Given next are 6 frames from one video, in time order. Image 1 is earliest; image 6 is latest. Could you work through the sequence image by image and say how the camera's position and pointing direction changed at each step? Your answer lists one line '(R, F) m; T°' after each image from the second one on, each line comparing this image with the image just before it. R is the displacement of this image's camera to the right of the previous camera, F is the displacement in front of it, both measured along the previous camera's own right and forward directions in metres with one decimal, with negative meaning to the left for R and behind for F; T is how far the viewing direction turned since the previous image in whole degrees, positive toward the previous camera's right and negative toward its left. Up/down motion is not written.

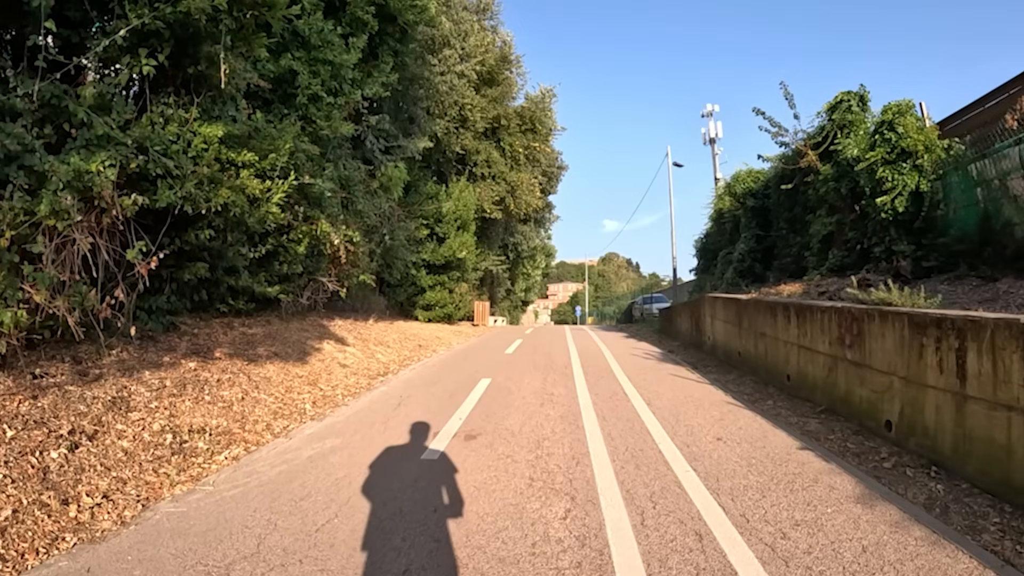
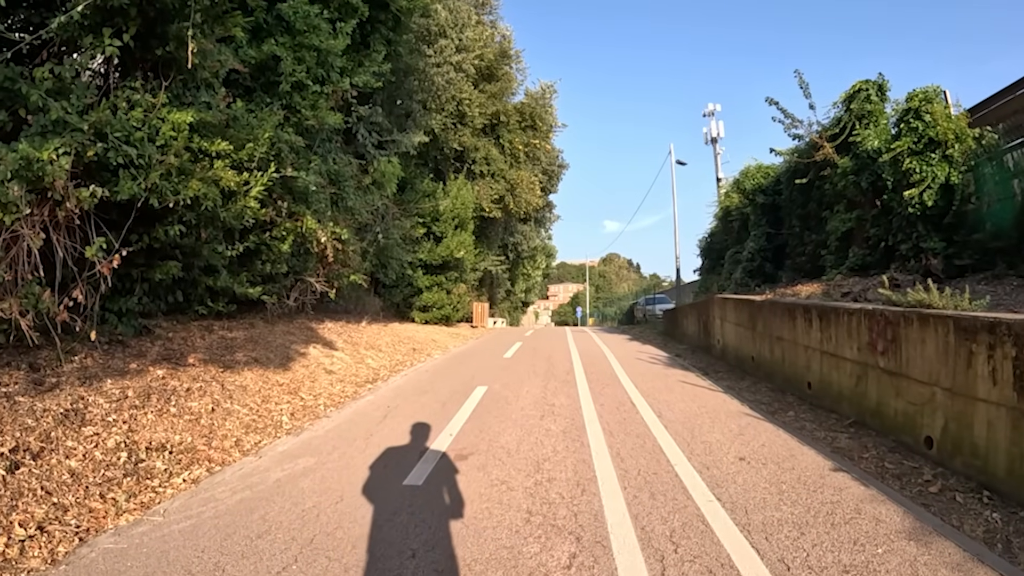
(0.0, +0.7) m; 0°
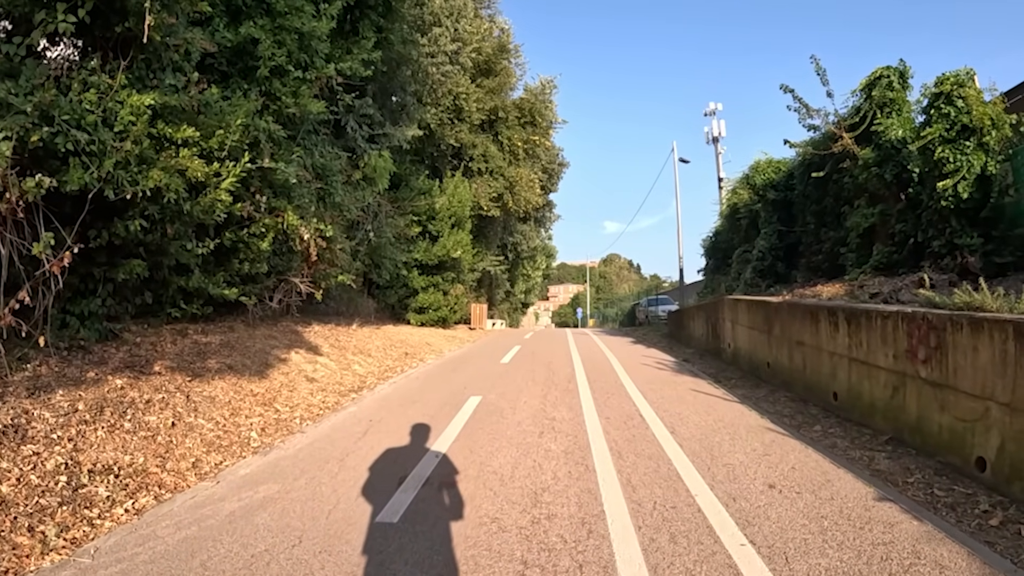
(+0.1, +0.8) m; 0°
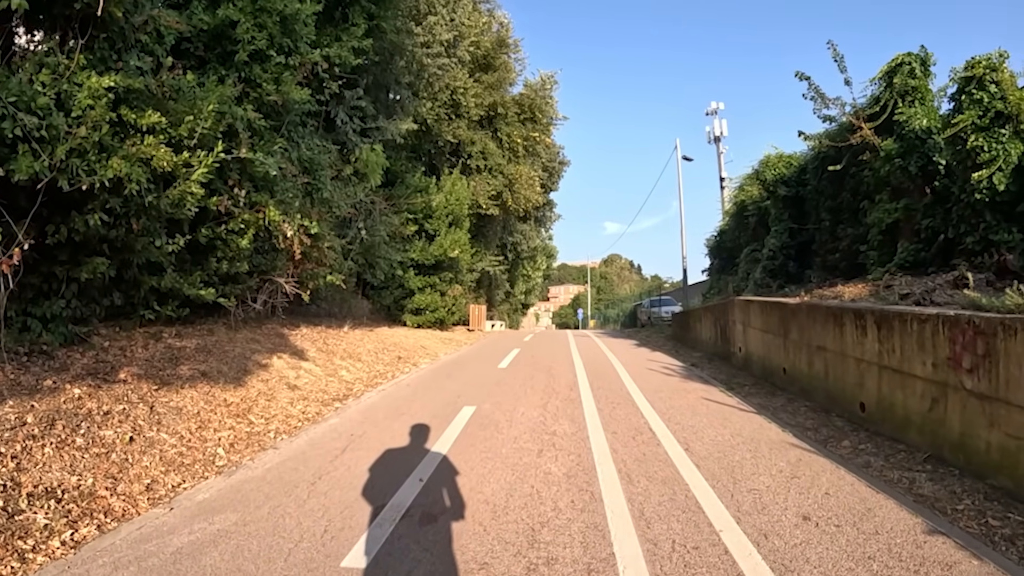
(0.0, +0.7) m; 0°
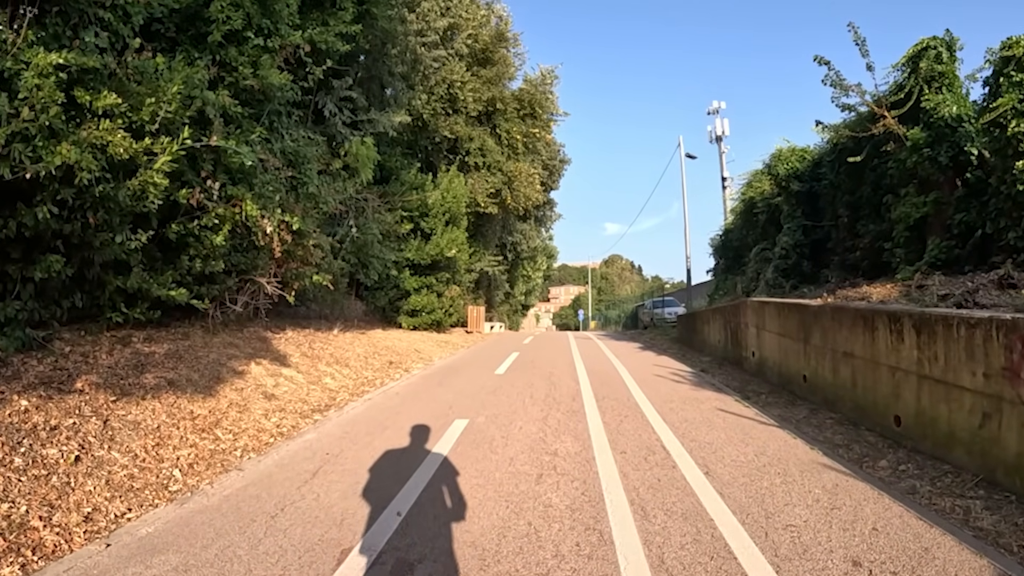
(0.0, +0.7) m; 0°
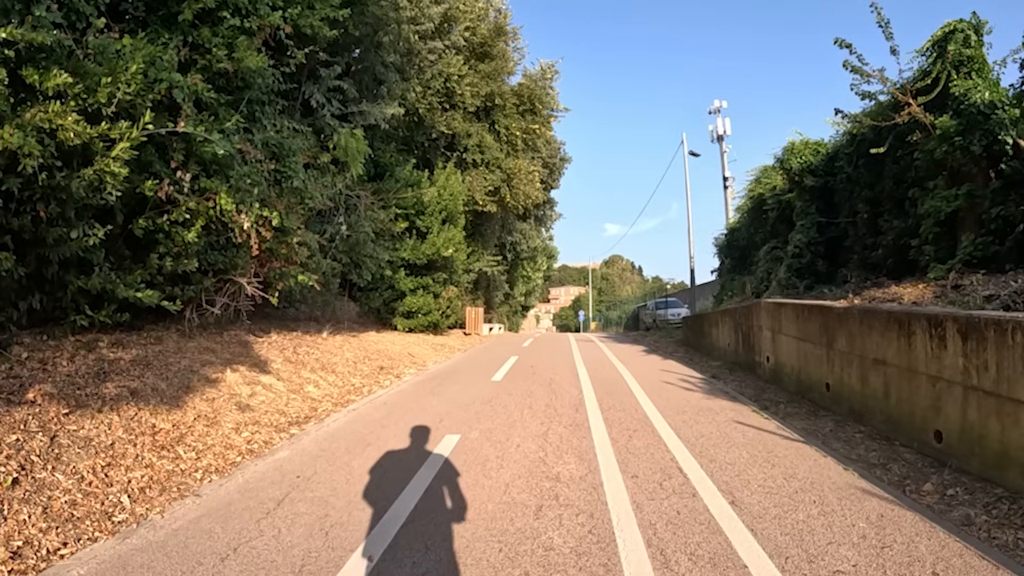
(0.0, +0.7) m; 0°
